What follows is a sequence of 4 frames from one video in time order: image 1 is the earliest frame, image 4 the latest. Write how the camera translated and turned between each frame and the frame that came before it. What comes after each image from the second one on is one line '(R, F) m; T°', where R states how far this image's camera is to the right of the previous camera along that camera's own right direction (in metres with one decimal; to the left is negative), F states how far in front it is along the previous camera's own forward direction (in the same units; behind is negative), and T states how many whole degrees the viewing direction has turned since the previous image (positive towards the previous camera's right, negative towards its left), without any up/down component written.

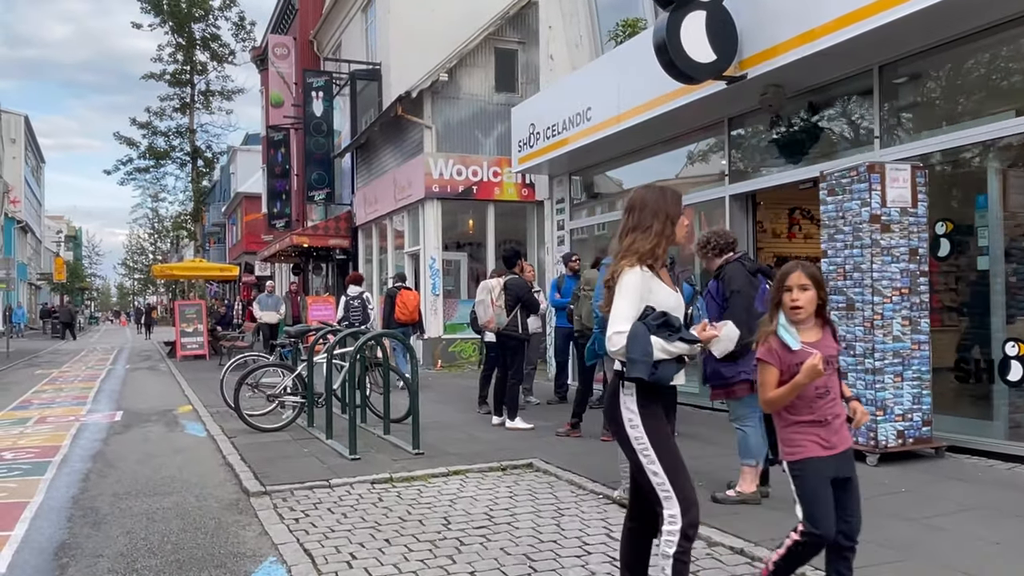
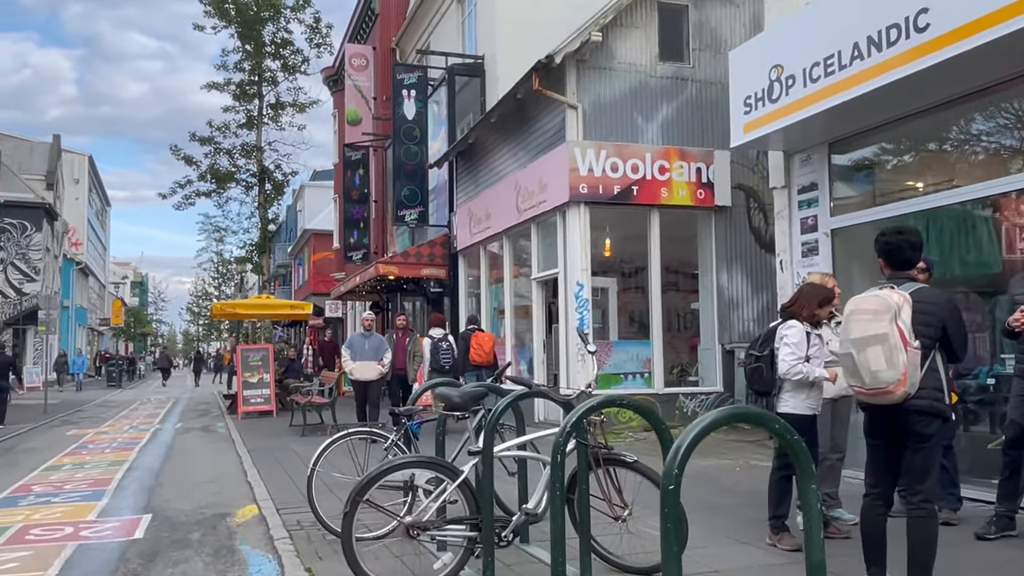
(-1.7, +4.3) m; -4°
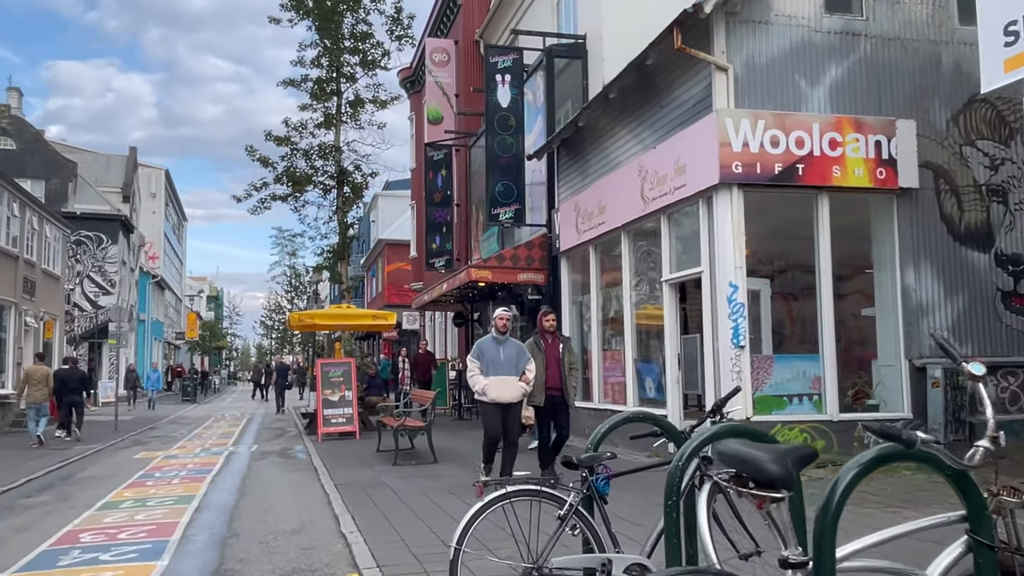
(-0.9, +2.0) m; -5°
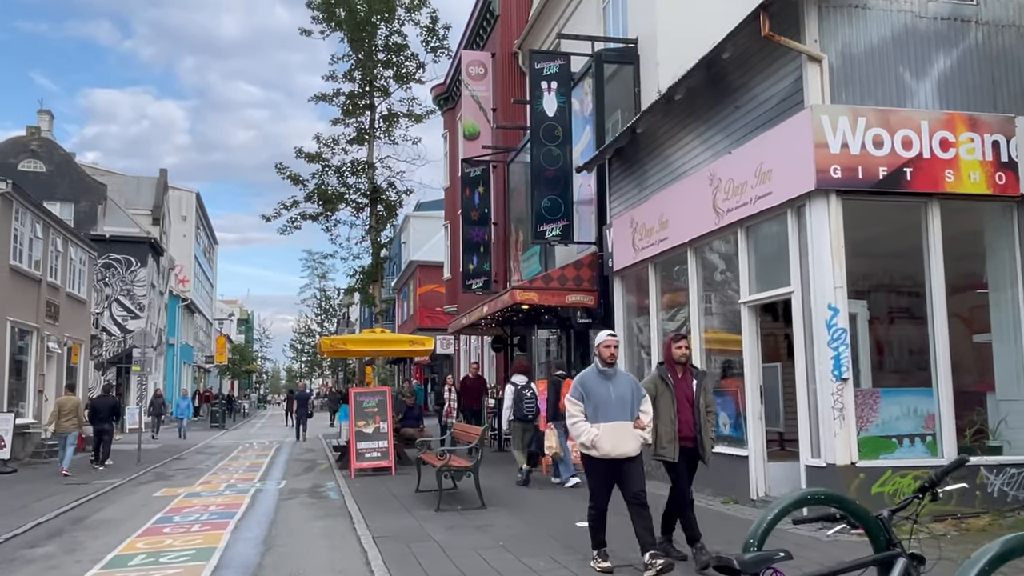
(-0.4, +1.2) m; -2°
